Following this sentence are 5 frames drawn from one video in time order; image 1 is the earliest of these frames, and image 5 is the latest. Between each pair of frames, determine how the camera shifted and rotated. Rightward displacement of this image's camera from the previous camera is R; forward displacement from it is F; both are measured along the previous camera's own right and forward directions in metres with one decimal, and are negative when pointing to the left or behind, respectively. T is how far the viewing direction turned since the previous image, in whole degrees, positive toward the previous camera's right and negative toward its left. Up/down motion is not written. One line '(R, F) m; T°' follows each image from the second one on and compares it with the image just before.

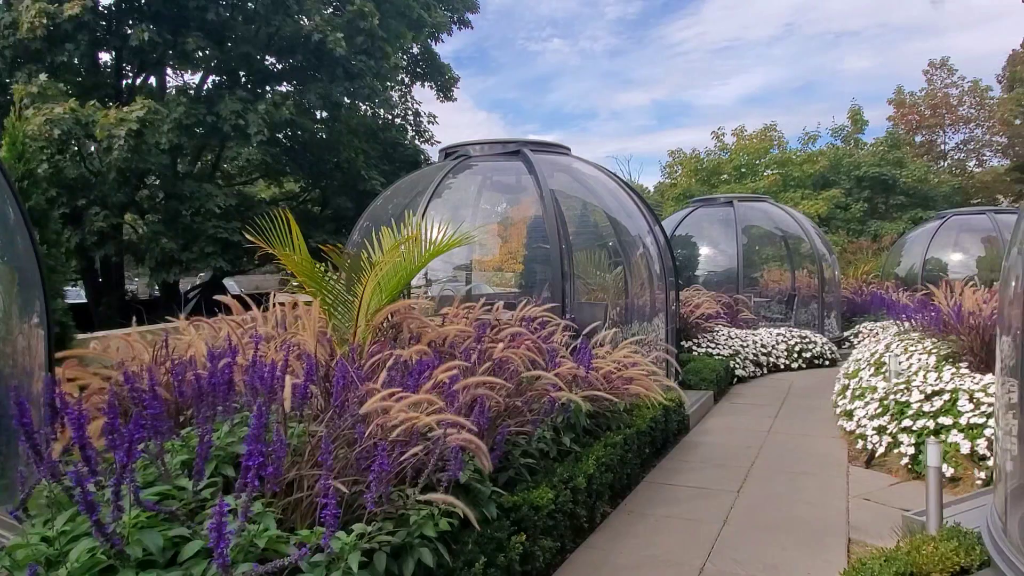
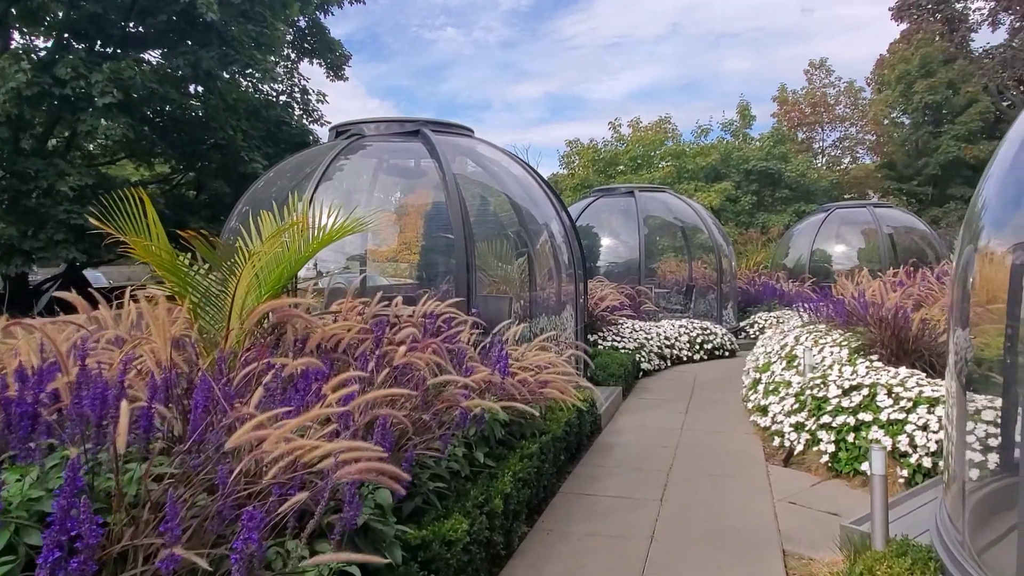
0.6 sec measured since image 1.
(0.0, +0.4) m; +8°
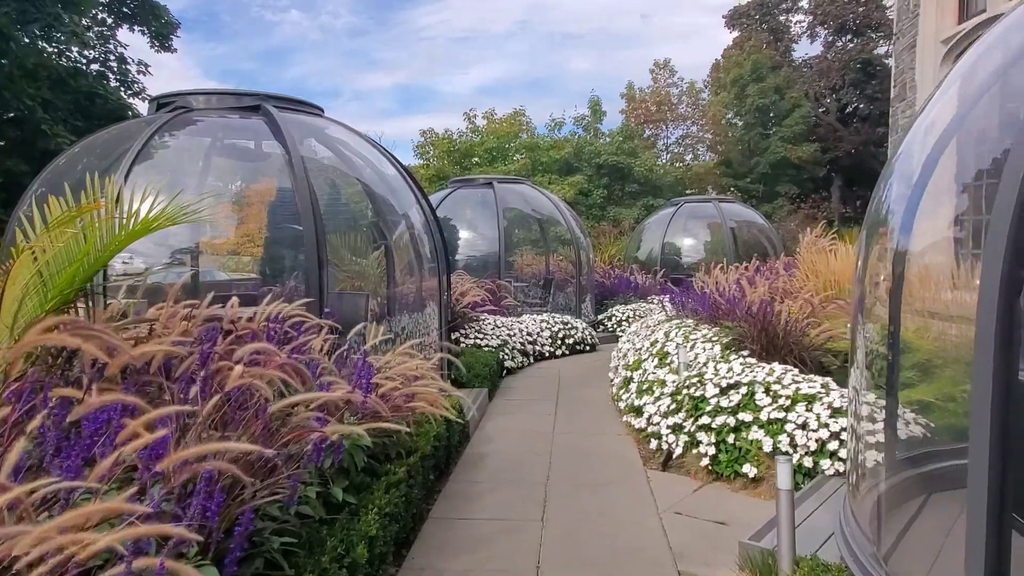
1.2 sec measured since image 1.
(0.0, +0.4) m; +11°
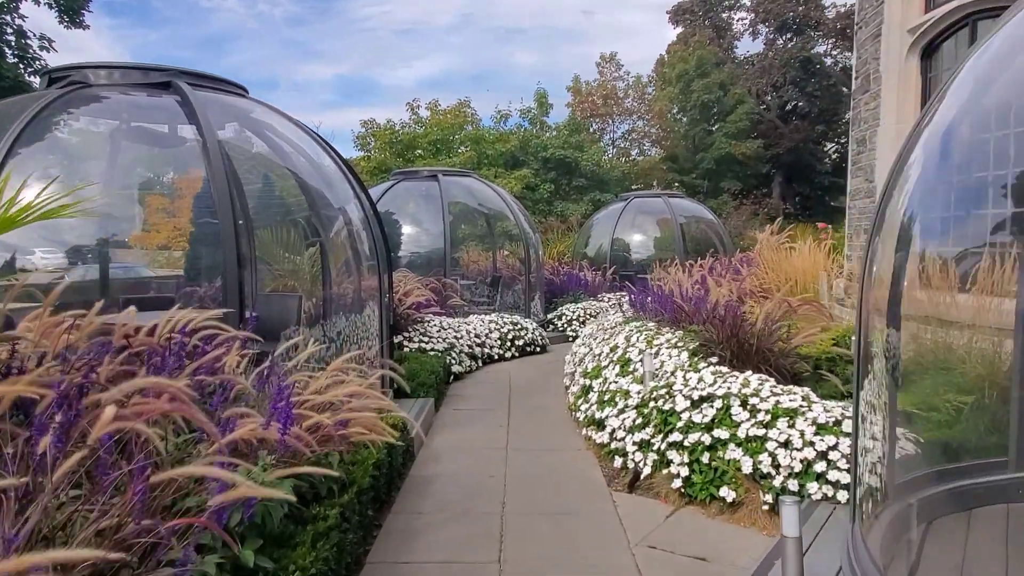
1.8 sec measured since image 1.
(0.0, +0.4) m; +4°
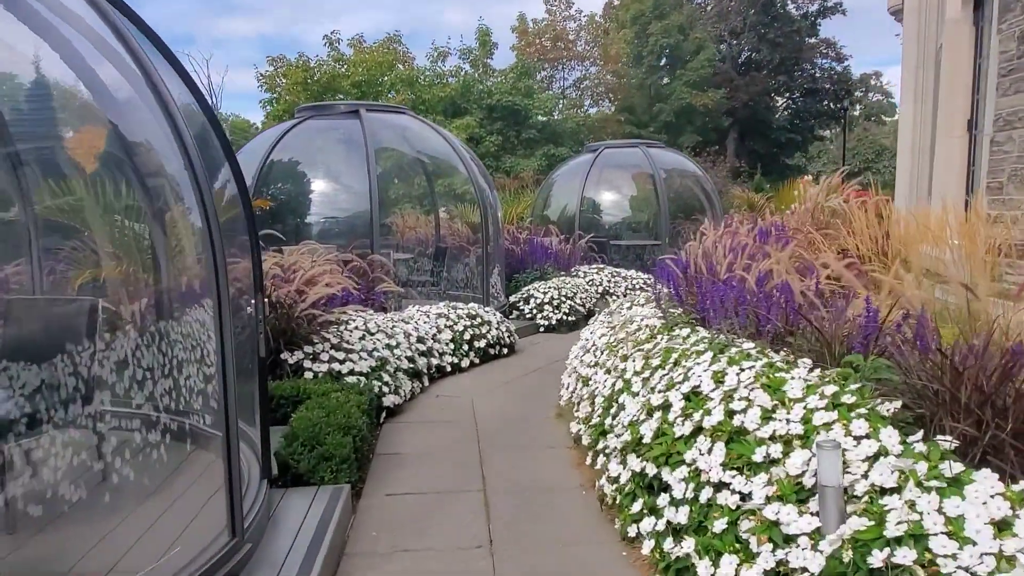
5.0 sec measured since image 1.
(-0.2, +2.4) m; +5°
